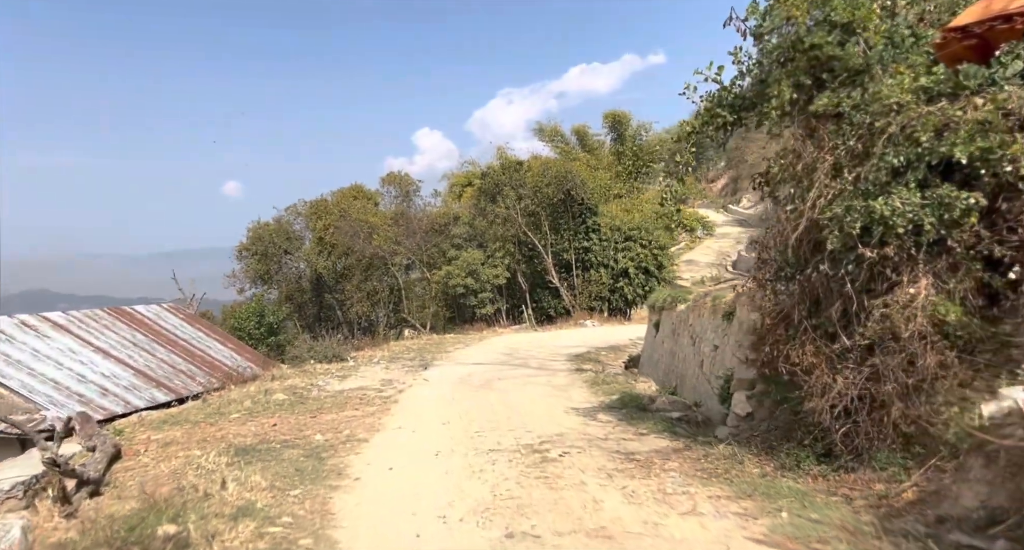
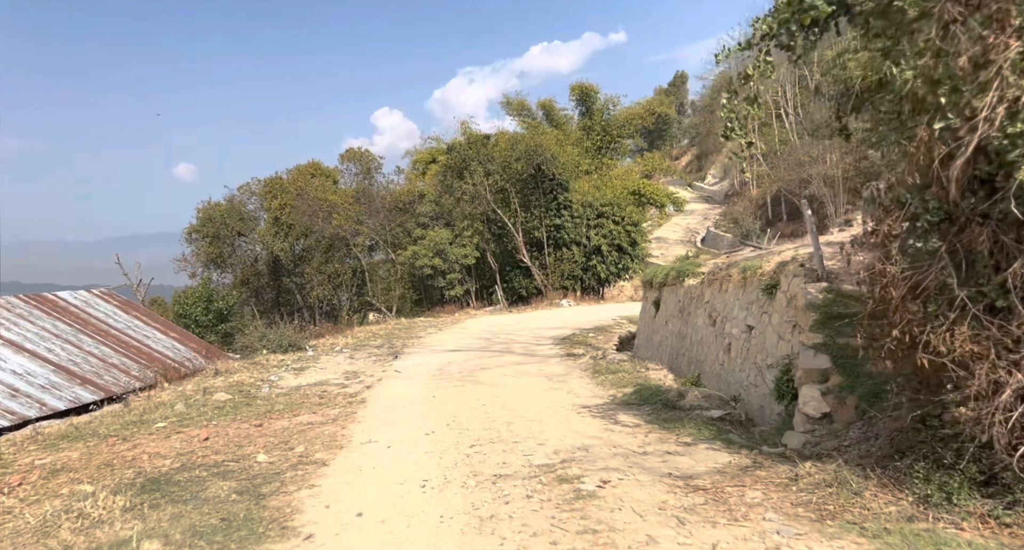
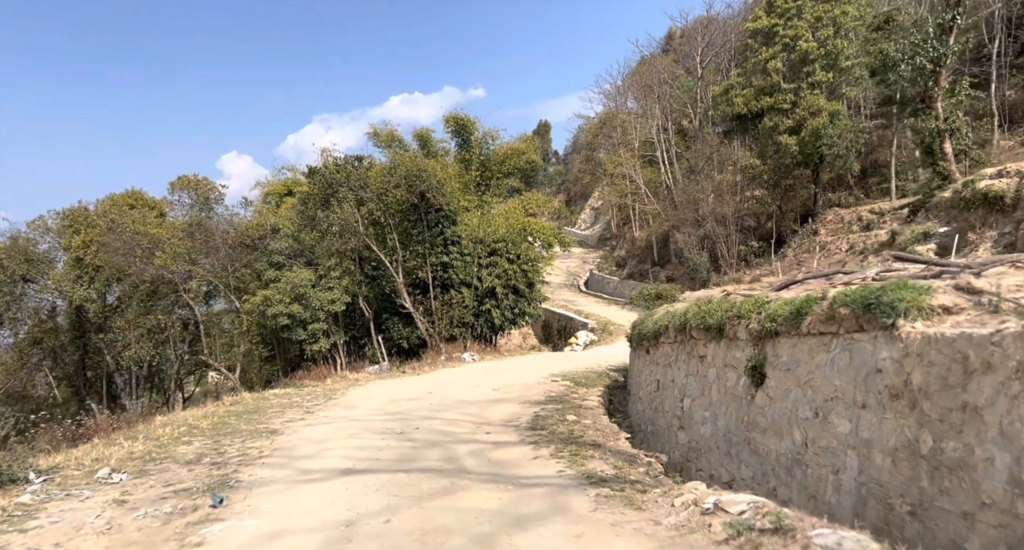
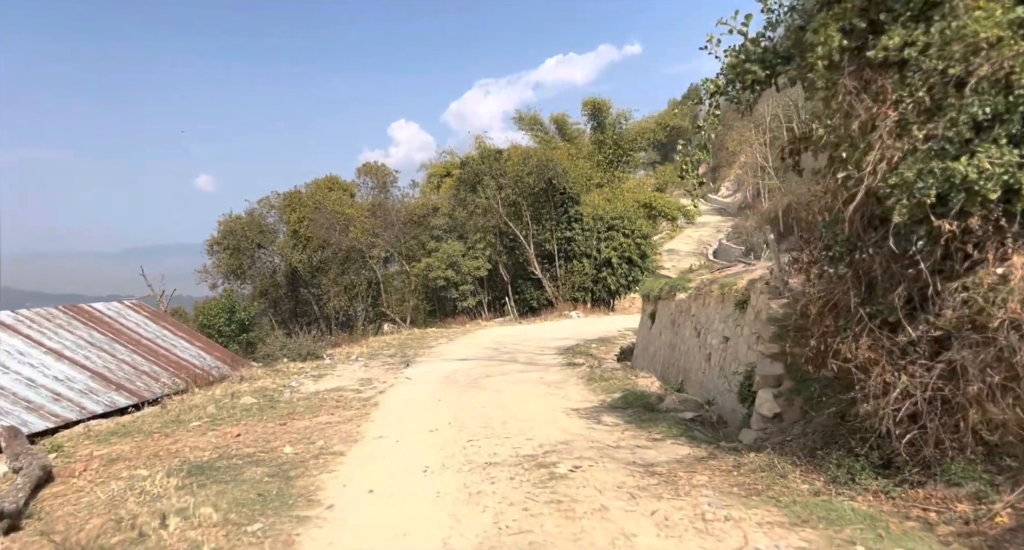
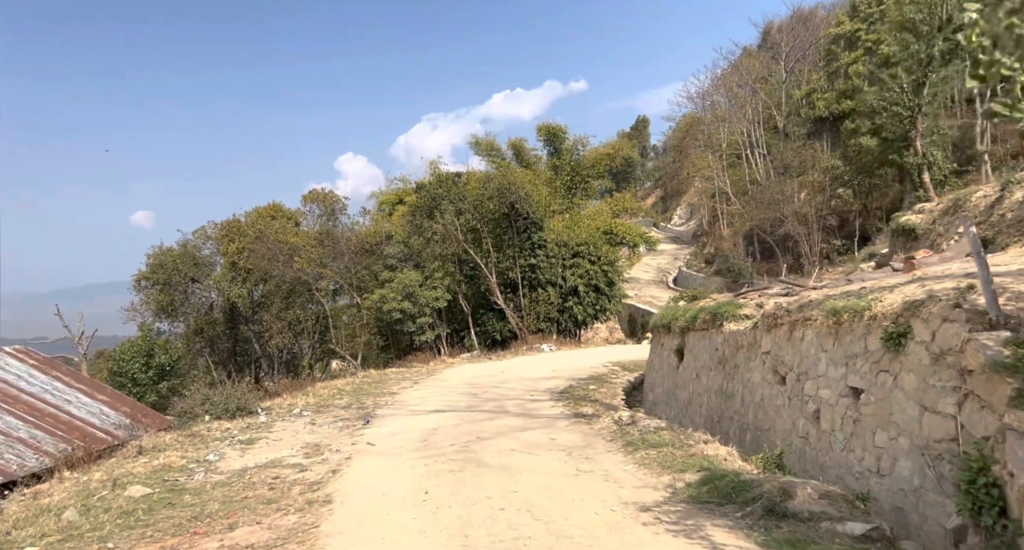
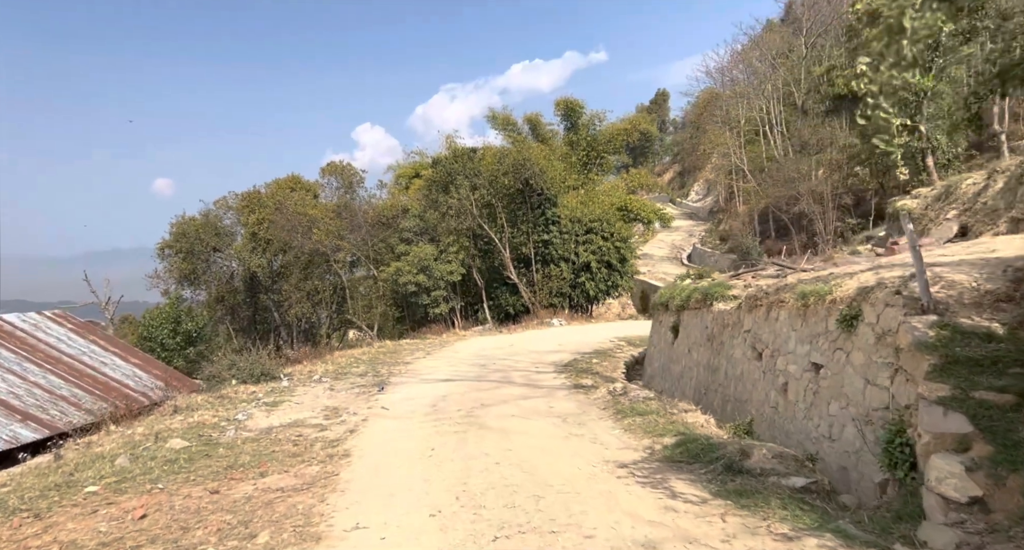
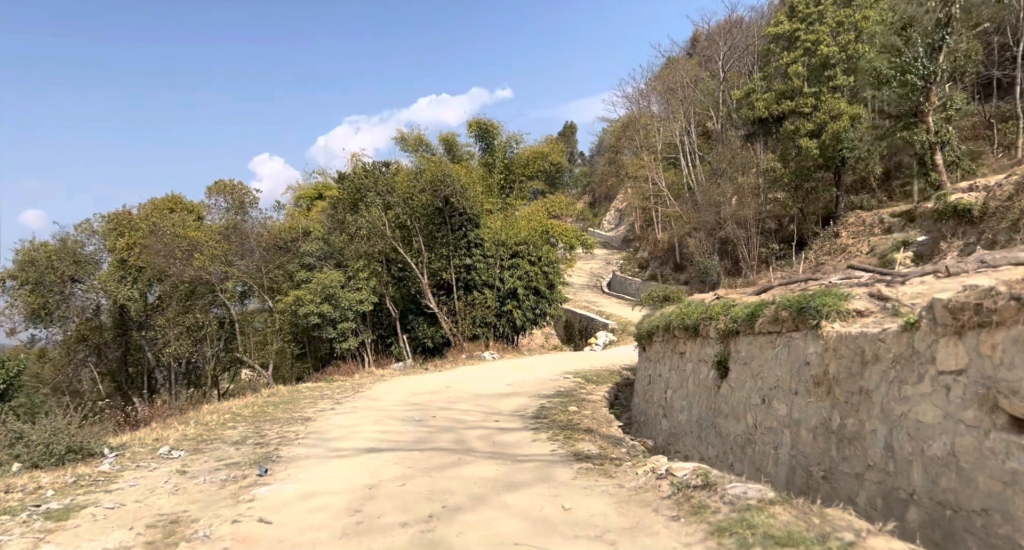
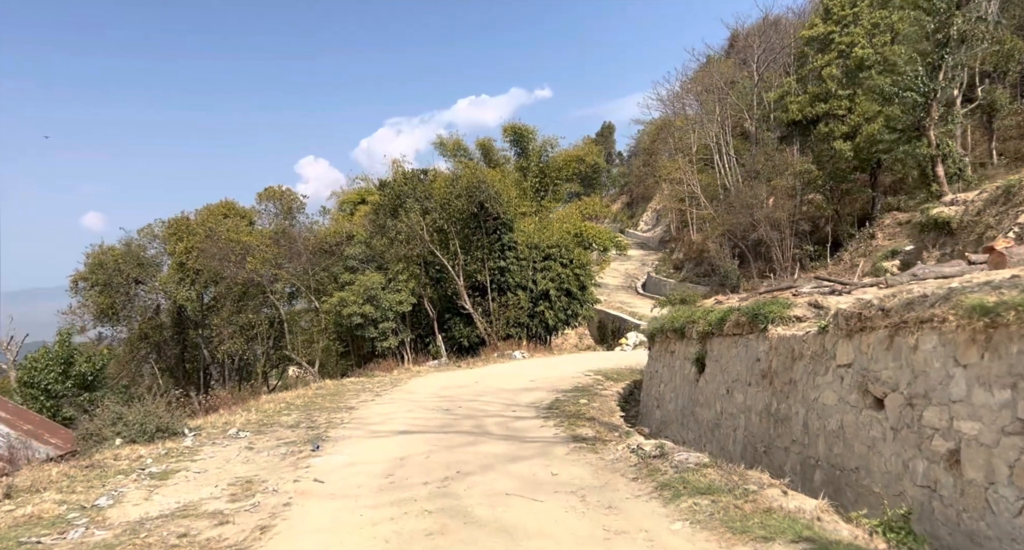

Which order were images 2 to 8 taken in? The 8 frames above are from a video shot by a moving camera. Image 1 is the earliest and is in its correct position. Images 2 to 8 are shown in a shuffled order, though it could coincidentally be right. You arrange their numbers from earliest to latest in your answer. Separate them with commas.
4, 2, 6, 5, 8, 7, 3
